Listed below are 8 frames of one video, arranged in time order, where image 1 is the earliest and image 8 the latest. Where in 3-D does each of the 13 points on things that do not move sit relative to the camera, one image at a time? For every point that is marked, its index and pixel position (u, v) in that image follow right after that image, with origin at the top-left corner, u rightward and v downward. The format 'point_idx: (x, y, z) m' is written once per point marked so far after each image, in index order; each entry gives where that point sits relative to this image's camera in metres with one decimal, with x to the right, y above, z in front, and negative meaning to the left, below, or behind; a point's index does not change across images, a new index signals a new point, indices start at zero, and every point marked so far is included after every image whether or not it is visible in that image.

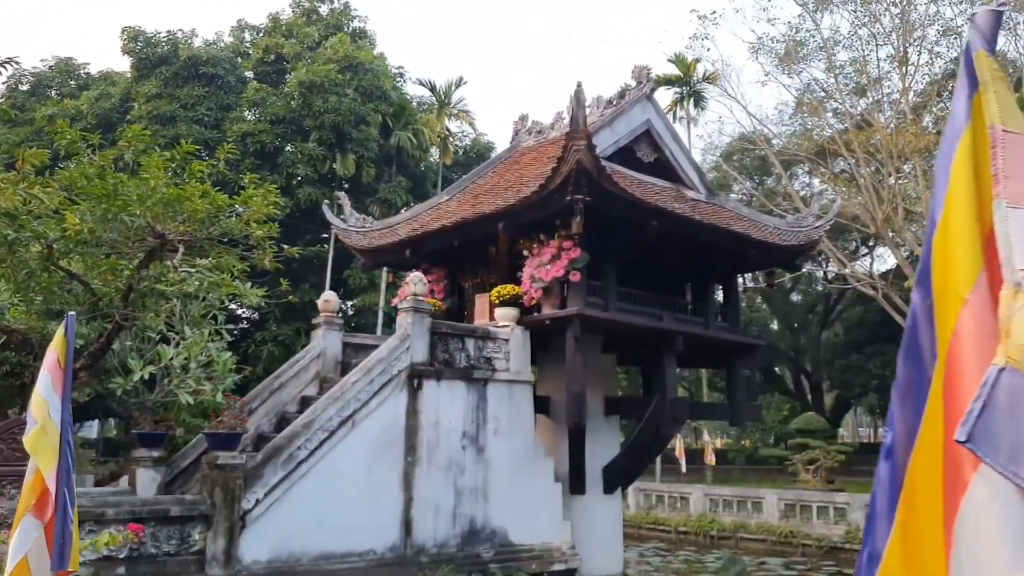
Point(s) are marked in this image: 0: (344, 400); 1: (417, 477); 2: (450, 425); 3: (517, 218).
0: (-1.7, -1.1, +7.7) m
1: (-1.0, -2.0, +8.2) m
2: (-0.7, -1.5, +8.6) m
3: (0.0, +0.9, +9.5) m
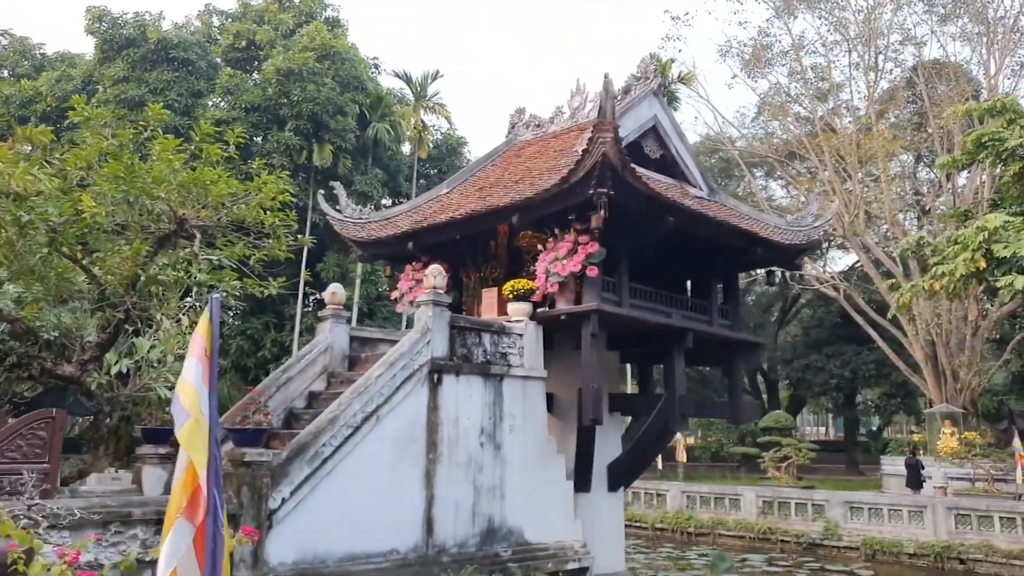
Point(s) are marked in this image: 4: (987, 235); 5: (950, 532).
0: (-1.4, -1.0, +7.4) m
1: (-0.8, -1.9, +8.0) m
2: (-0.5, -1.4, +8.4) m
3: (+0.2, +0.9, +9.4) m
4: (+8.6, +1.0, +14.1) m
5: (+8.4, -4.6, +14.8) m
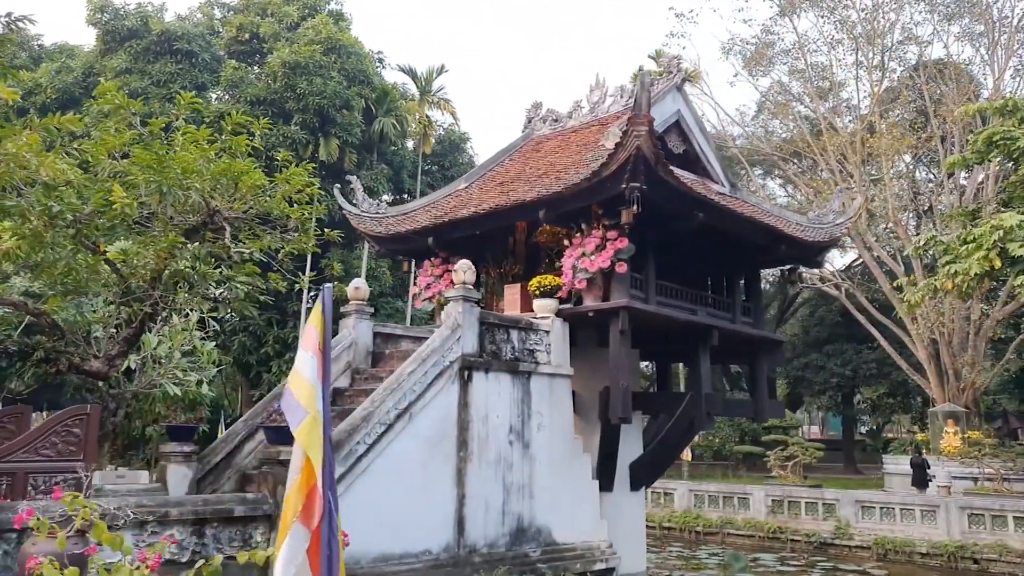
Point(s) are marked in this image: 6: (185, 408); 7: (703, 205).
0: (-1.0, -1.0, +7.3) m
1: (-0.4, -1.9, +7.8) m
2: (-0.1, -1.4, +8.2) m
3: (+0.6, +1.0, +9.2) m
4: (+8.9, +1.0, +14.1) m
5: (+8.6, -4.6, +14.8) m
6: (-5.0, -1.9, +11.9) m
7: (+2.2, +1.0, +9.1) m
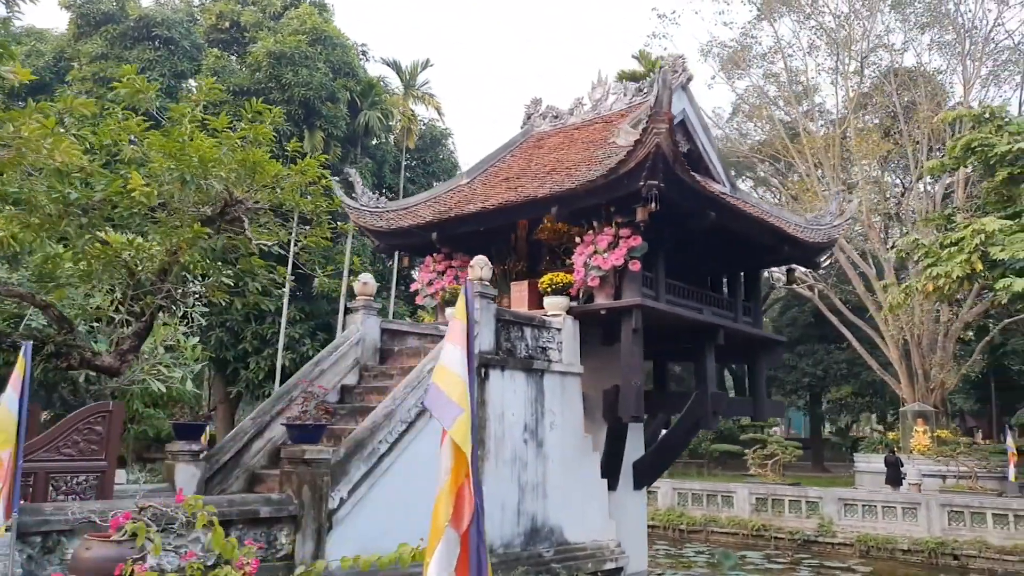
0: (-0.8, -0.9, +7.1) m
1: (-0.3, -1.8, +7.7) m
2: (0.0, -1.3, +8.1) m
3: (+0.7, +1.0, +9.1) m
4: (+8.8, +0.9, +14.3) m
5: (+8.4, -4.7, +15.1) m
6: (-5.1, -1.7, +11.5) m
7: (+2.4, +1.0, +9.1) m
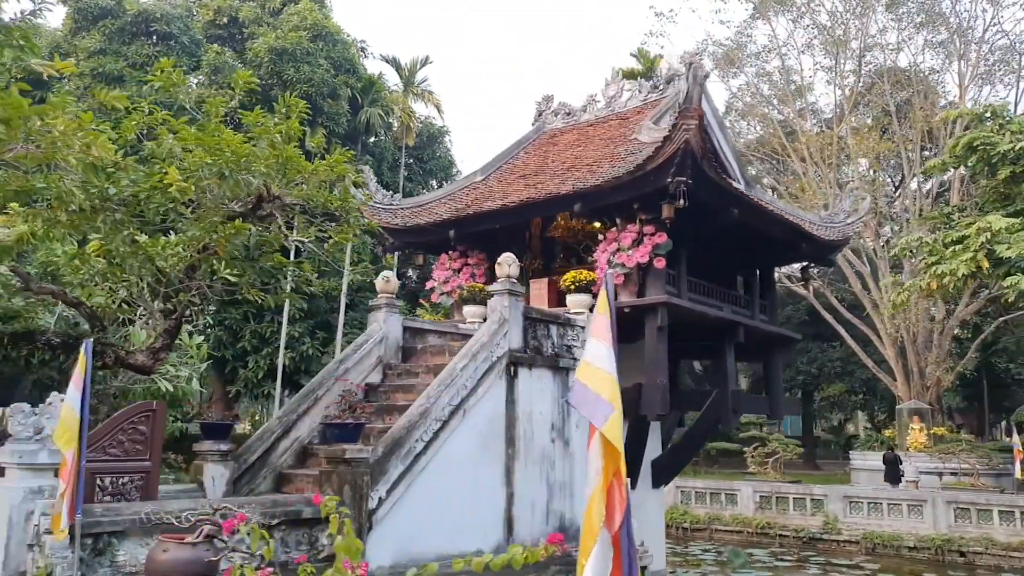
0: (-0.5, -0.9, +7.0) m
1: (0.0, -1.8, +7.6) m
2: (+0.3, -1.3, +8.1) m
3: (+1.0, +1.0, +9.1) m
4: (+9.0, +1.0, +14.4) m
5: (+8.6, -4.6, +15.2) m
6: (-4.8, -1.7, +11.4) m
7: (+2.6, +1.0, +9.1) m
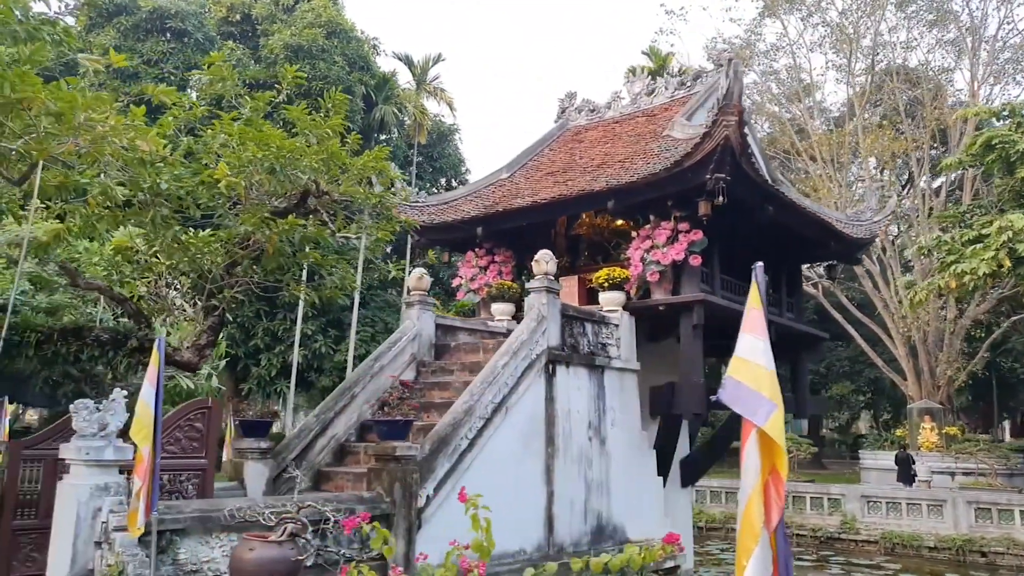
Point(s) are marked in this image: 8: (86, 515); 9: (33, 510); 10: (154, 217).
0: (-0.1, -0.9, +7.0) m
1: (+0.4, -1.8, +7.6) m
2: (+0.7, -1.3, +8.0) m
3: (+1.4, +1.1, +9.0) m
4: (+9.3, +1.0, +14.4) m
5: (+8.9, -4.6, +15.2) m
6: (-4.4, -1.7, +11.3) m
7: (+3.0, +1.0, +9.0) m
8: (-2.3, -1.2, +4.2) m
9: (-3.4, -1.6, +5.5) m
10: (-2.9, +0.6, +6.2) m
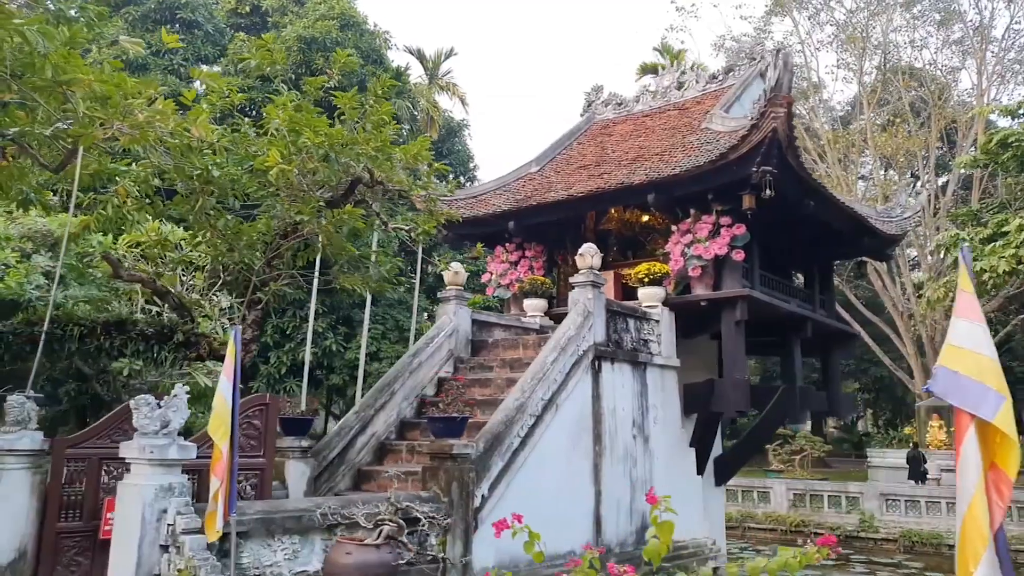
0: (+0.3, -0.8, +6.8) m
1: (+0.9, -1.7, +7.4) m
2: (+1.1, -1.2, +7.8) m
3: (+1.8, +1.1, +8.8) m
4: (+9.7, +1.0, +14.3) m
5: (+9.3, -4.6, +15.0) m
6: (-4.0, -1.6, +11.1) m
7: (+3.5, +1.1, +8.8) m
8: (-1.9, -1.2, +4.0) m
9: (-3.0, -1.5, +5.3) m
10: (-2.4, +0.6, +6.0) m
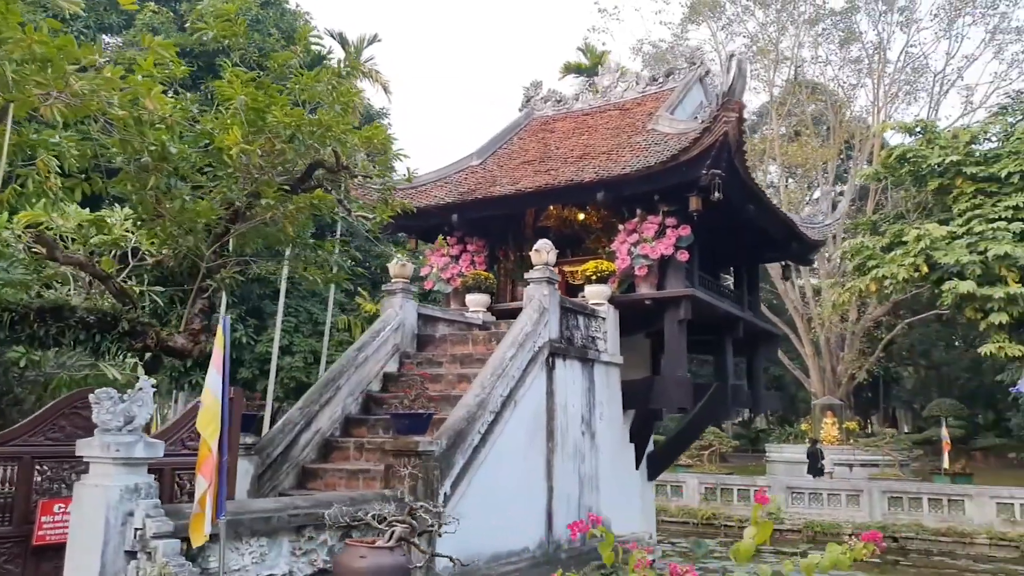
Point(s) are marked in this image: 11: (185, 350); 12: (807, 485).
0: (0.0, -0.8, +6.7) m
1: (+0.4, -1.7, +7.3) m
2: (+0.6, -1.2, +7.8) m
3: (+1.2, +1.1, +8.9) m
4: (+8.4, +0.9, +15.3) m
5: (+7.7, -4.7, +16.0) m
6: (-4.9, -1.4, +10.4) m
7: (+2.9, +1.1, +9.1) m
8: (-1.9, -1.1, +3.7) m
9: (-3.1, -1.4, +4.8) m
10: (-2.6, +0.7, +5.6) m
11: (-2.4, -0.4, +5.7) m
12: (+6.5, -4.4, +17.0) m
